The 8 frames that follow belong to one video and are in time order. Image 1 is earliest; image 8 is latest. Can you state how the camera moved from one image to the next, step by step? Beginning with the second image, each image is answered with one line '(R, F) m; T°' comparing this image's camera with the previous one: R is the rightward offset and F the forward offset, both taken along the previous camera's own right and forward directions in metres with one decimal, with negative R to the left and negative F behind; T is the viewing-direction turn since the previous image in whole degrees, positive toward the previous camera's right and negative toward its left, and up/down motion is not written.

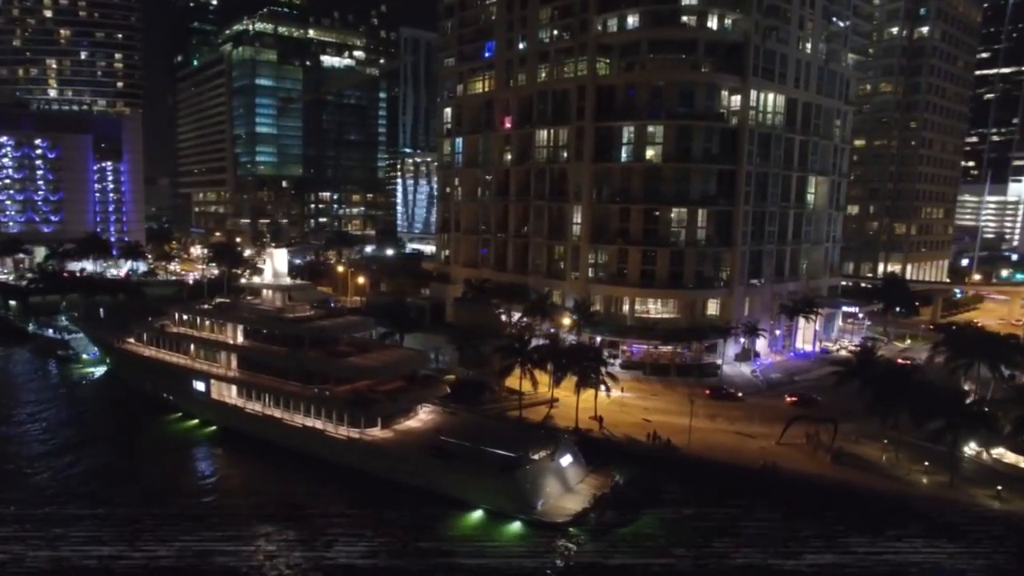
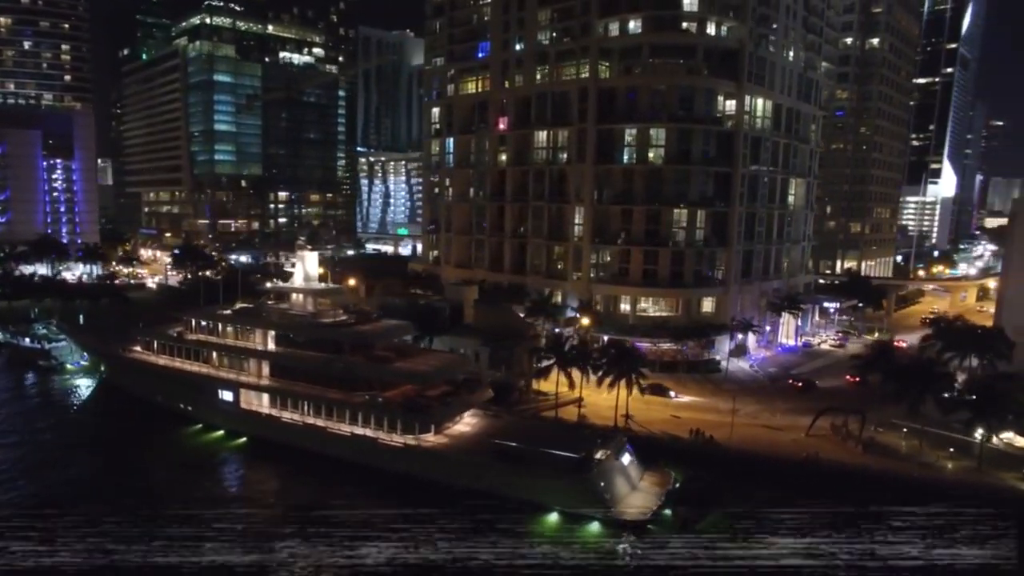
(-6.3, +0.2) m; +6°
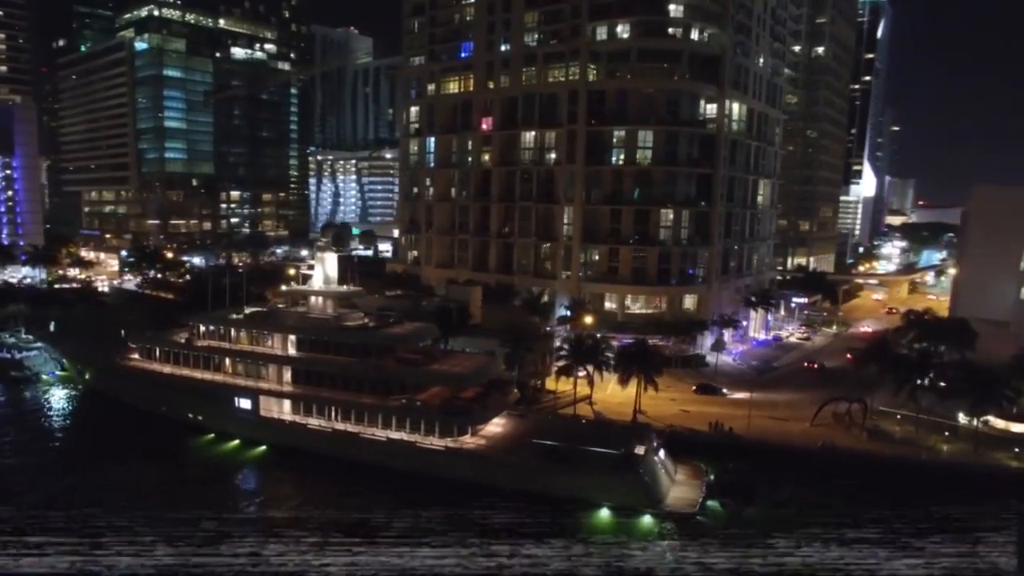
(-5.5, 0.0) m; +6°
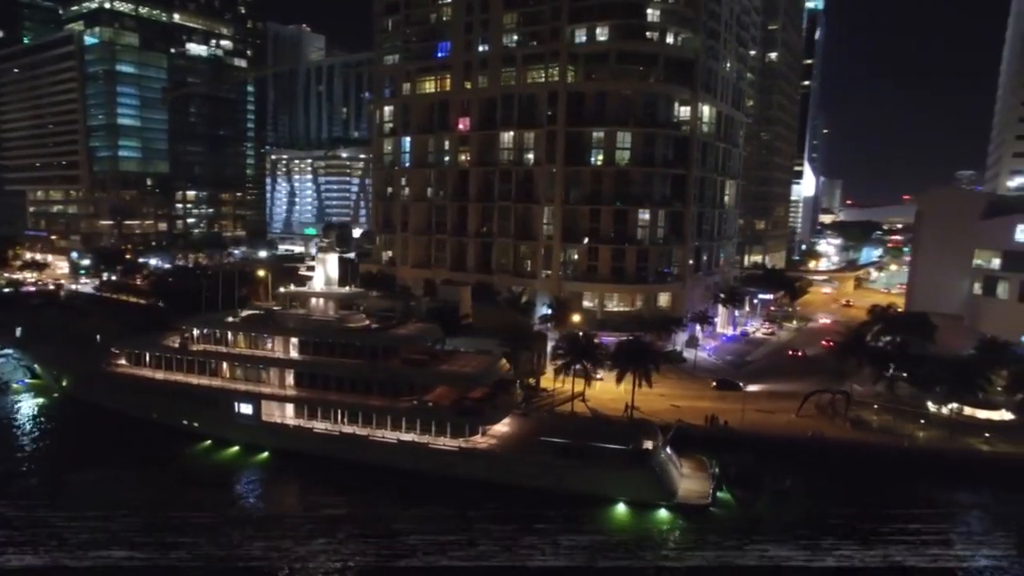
(-3.3, -0.2) m; +5°
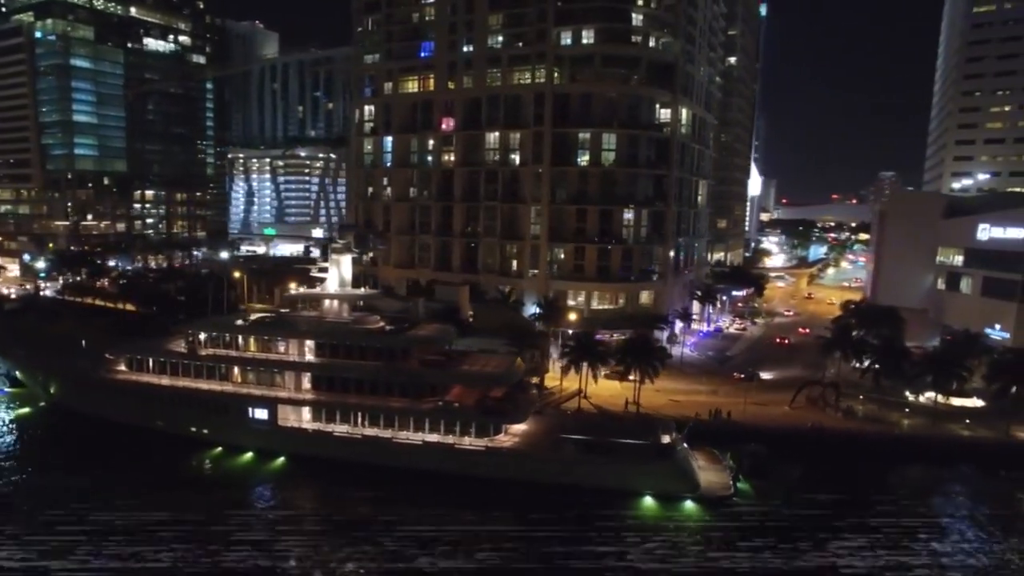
(-3.9, -0.3) m; +5°
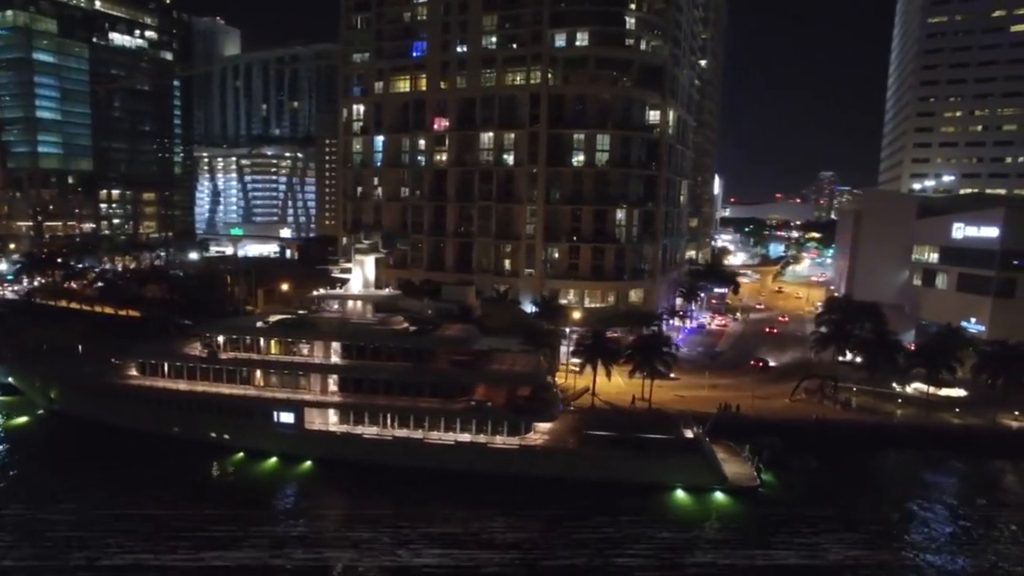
(-4.0, -0.2) m; +4°
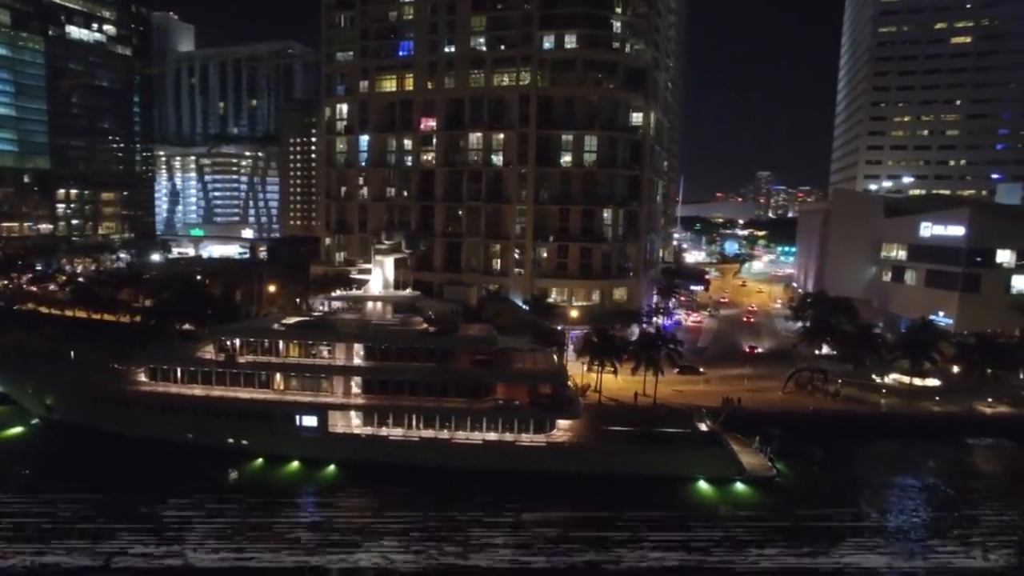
(-4.0, -0.3) m; +5°
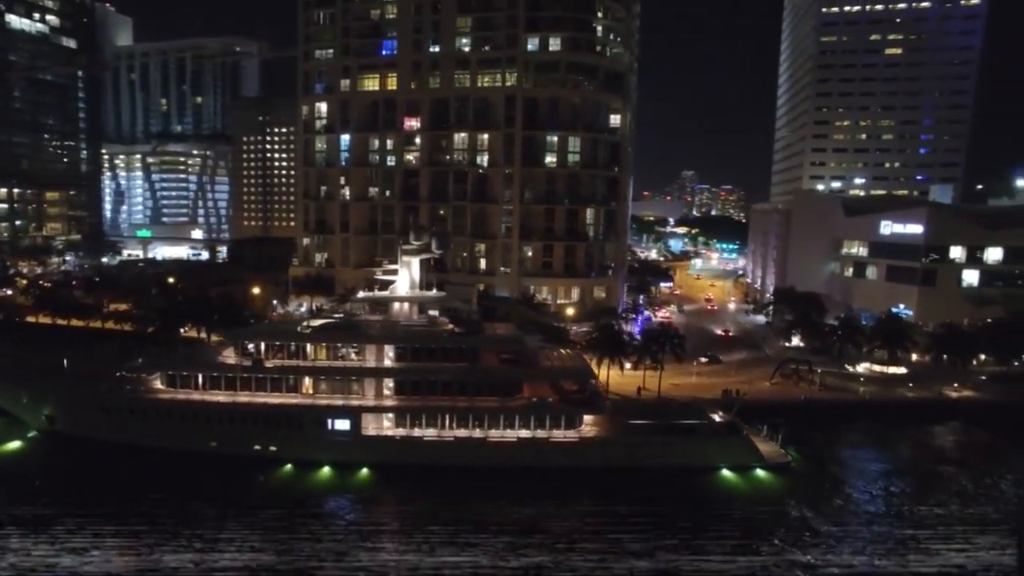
(-5.1, -0.3) m; +6°
